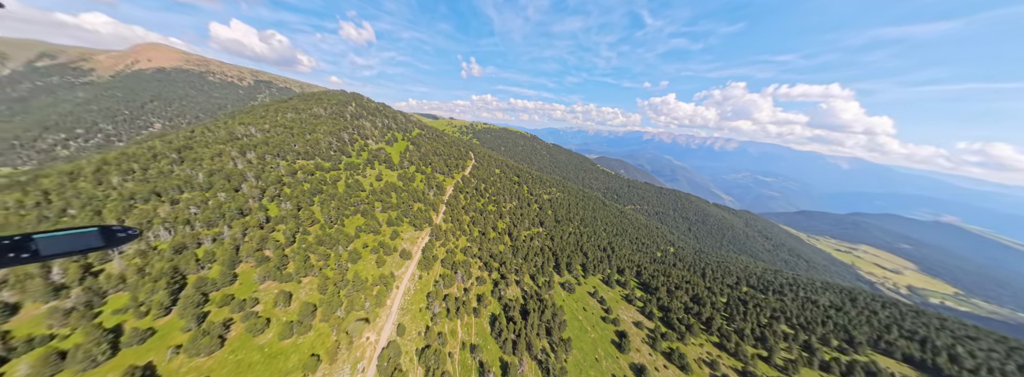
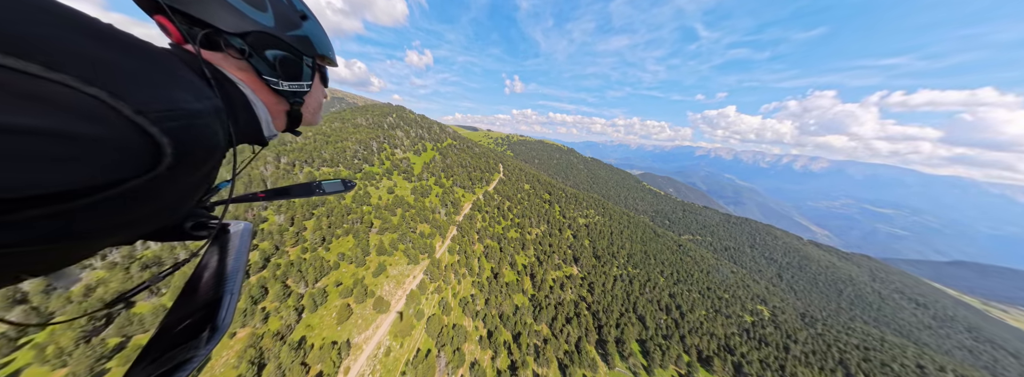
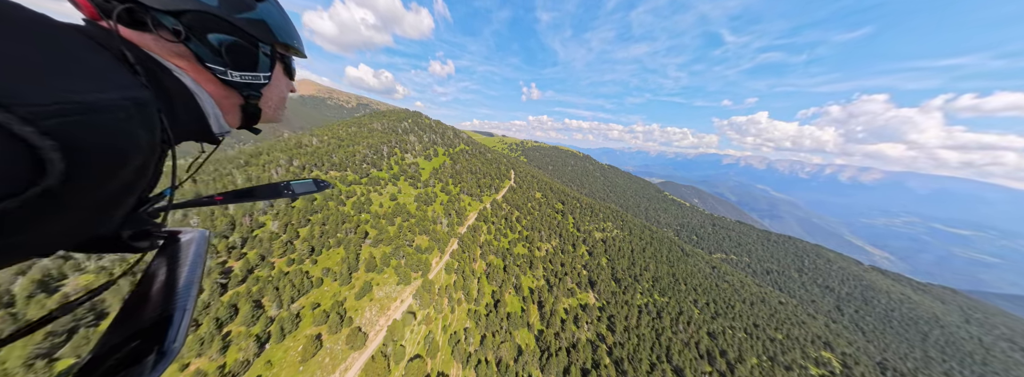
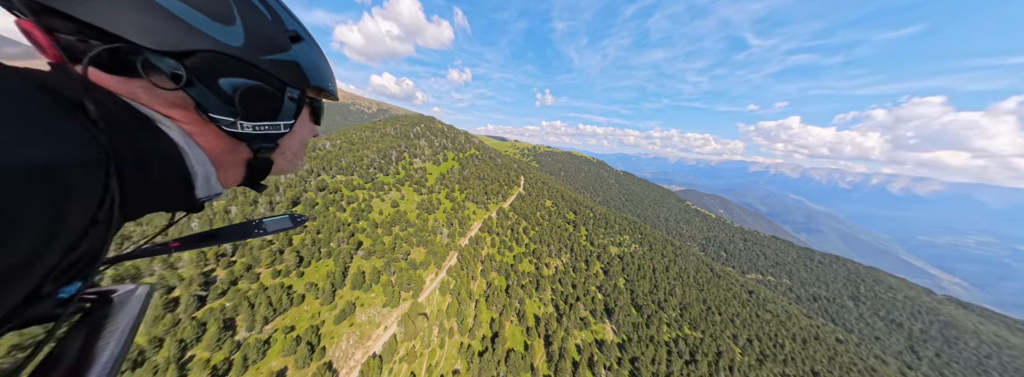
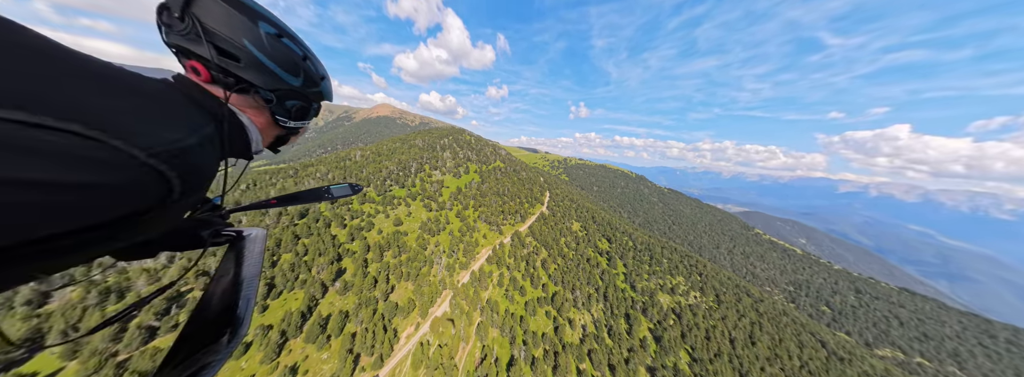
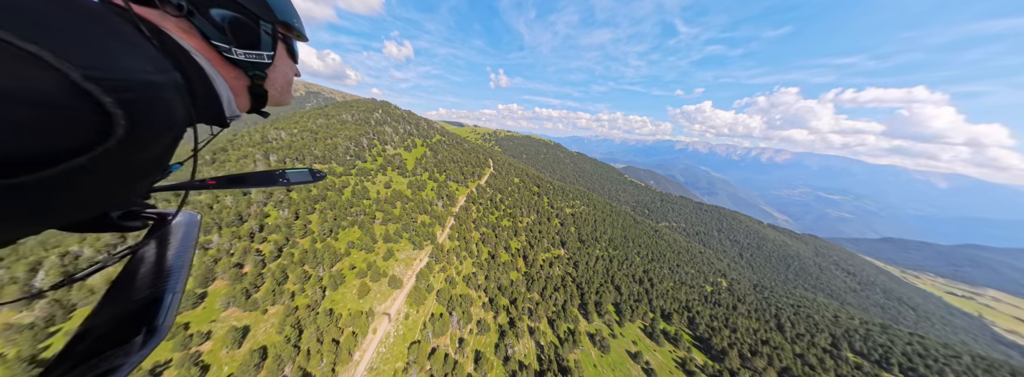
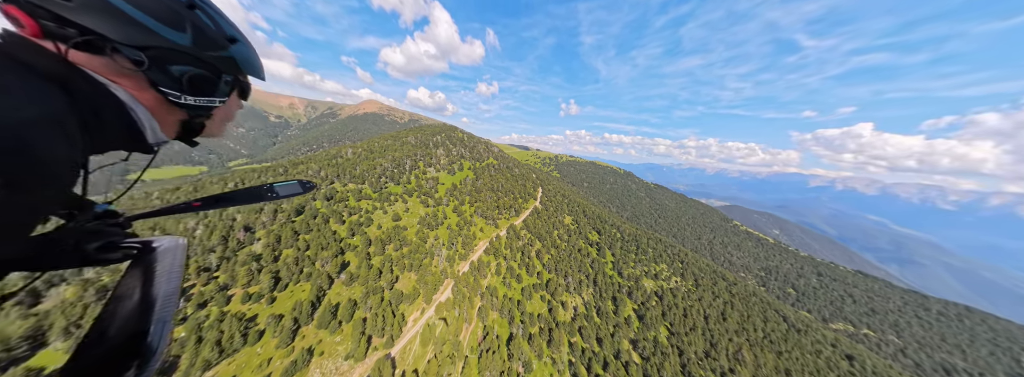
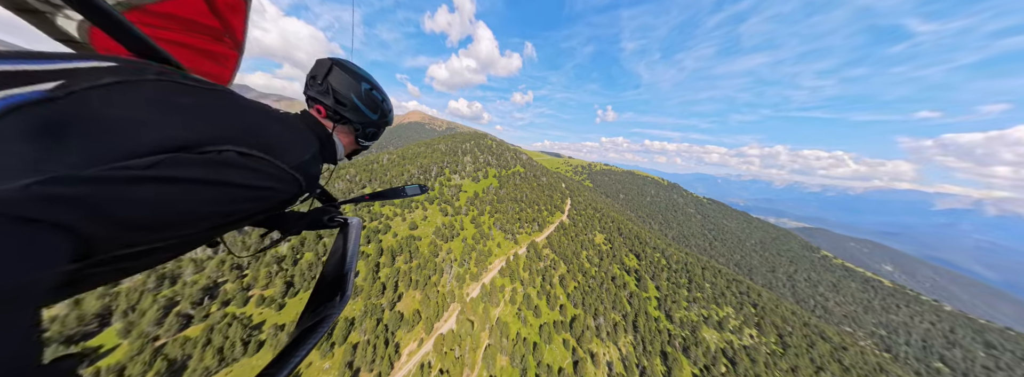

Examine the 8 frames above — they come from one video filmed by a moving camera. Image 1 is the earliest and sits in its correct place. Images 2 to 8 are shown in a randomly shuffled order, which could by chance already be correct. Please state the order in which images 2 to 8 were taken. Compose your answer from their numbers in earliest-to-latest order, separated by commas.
6, 2, 3, 4, 7, 5, 8
